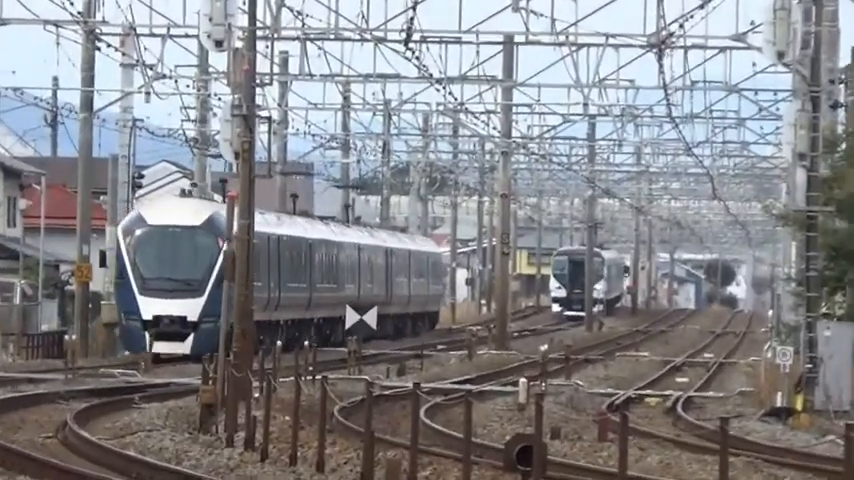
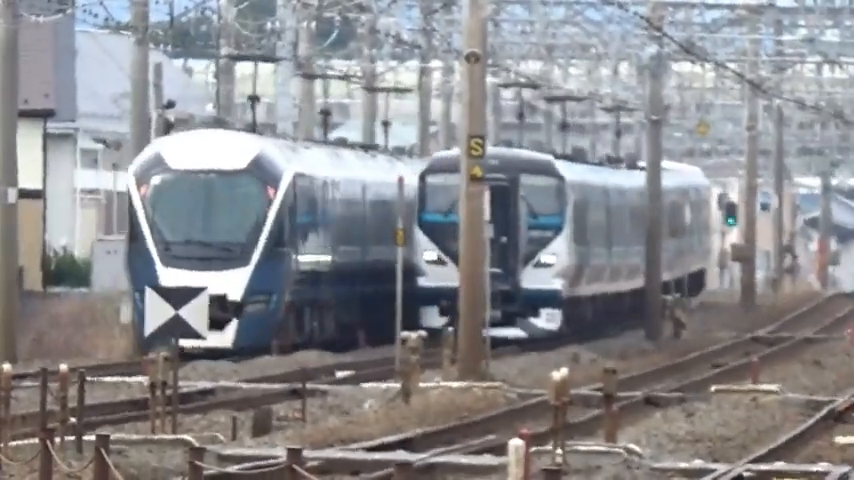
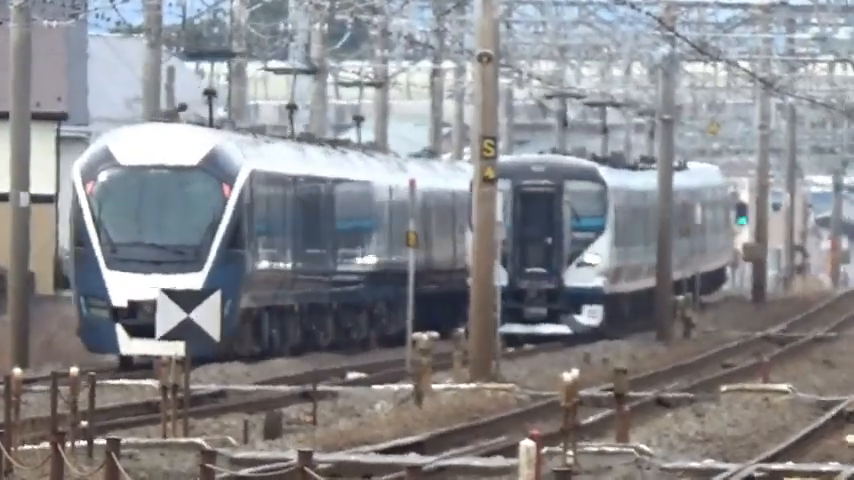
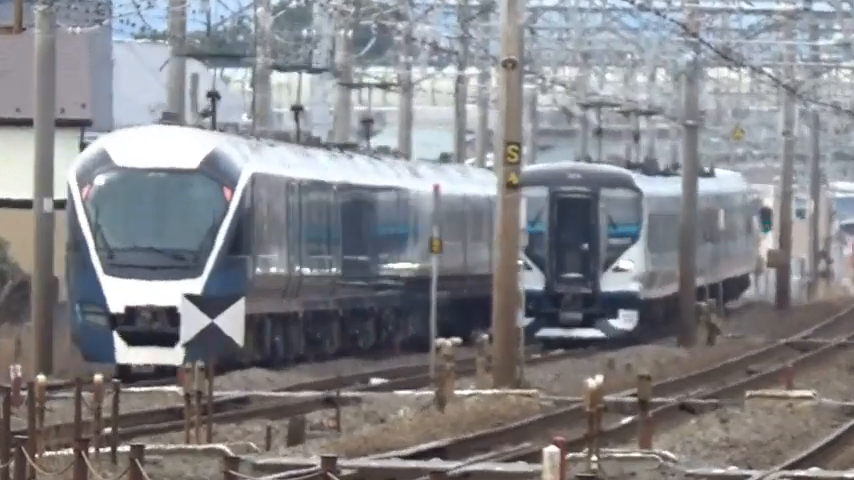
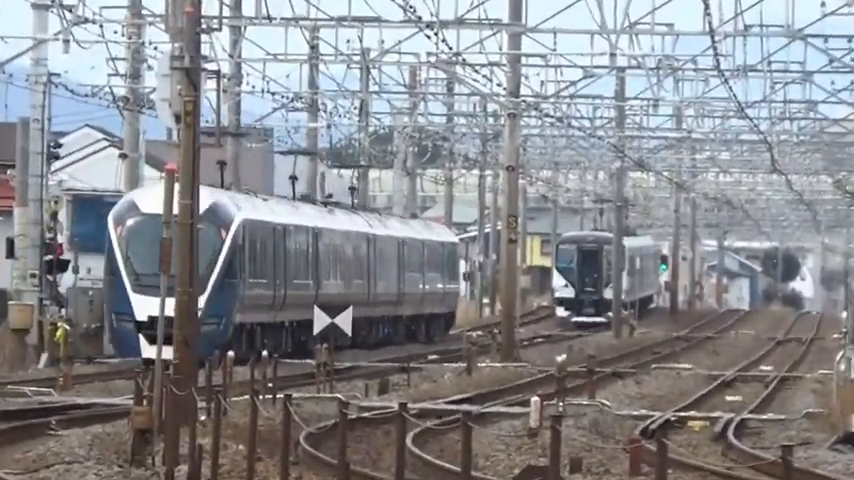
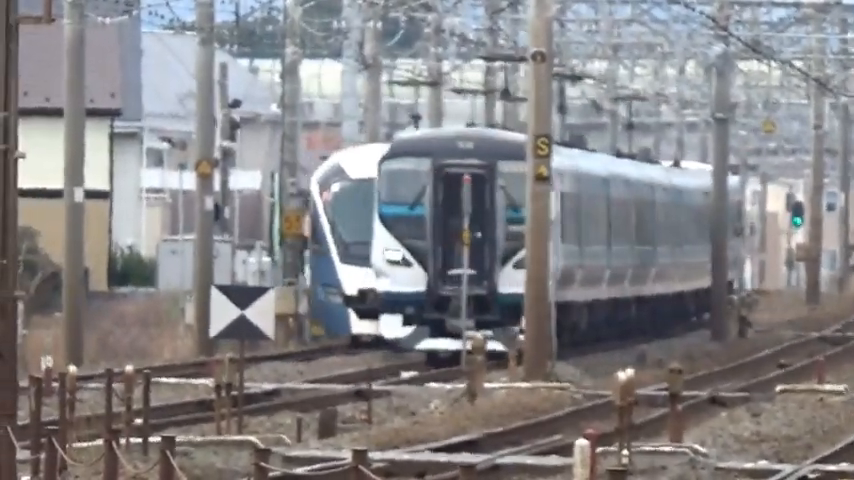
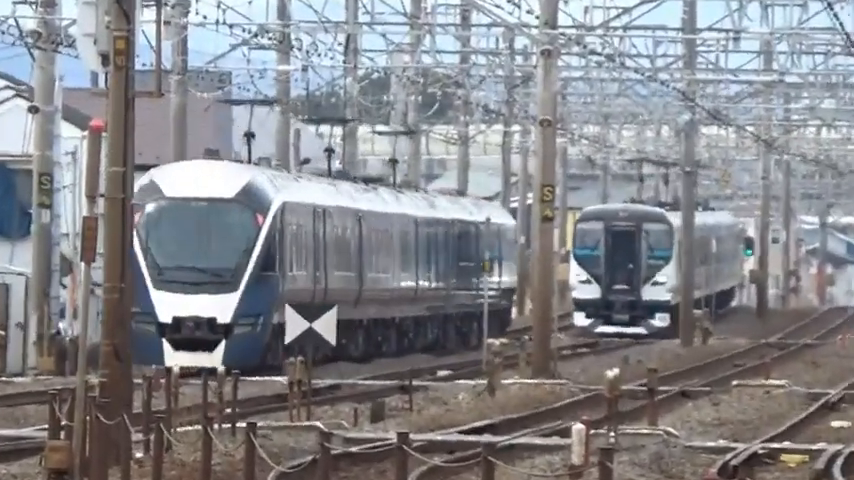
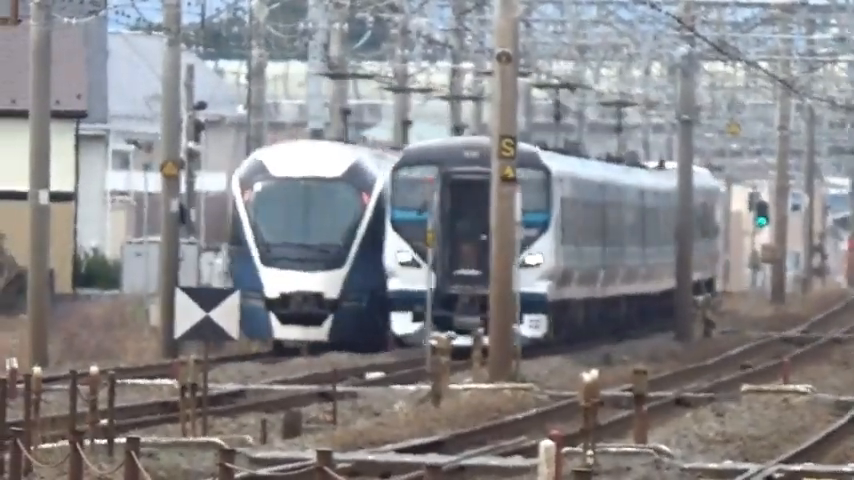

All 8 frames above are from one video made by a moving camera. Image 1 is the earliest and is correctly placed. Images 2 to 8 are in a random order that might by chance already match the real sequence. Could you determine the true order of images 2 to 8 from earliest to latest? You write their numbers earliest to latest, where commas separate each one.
5, 7, 4, 3, 2, 8, 6
